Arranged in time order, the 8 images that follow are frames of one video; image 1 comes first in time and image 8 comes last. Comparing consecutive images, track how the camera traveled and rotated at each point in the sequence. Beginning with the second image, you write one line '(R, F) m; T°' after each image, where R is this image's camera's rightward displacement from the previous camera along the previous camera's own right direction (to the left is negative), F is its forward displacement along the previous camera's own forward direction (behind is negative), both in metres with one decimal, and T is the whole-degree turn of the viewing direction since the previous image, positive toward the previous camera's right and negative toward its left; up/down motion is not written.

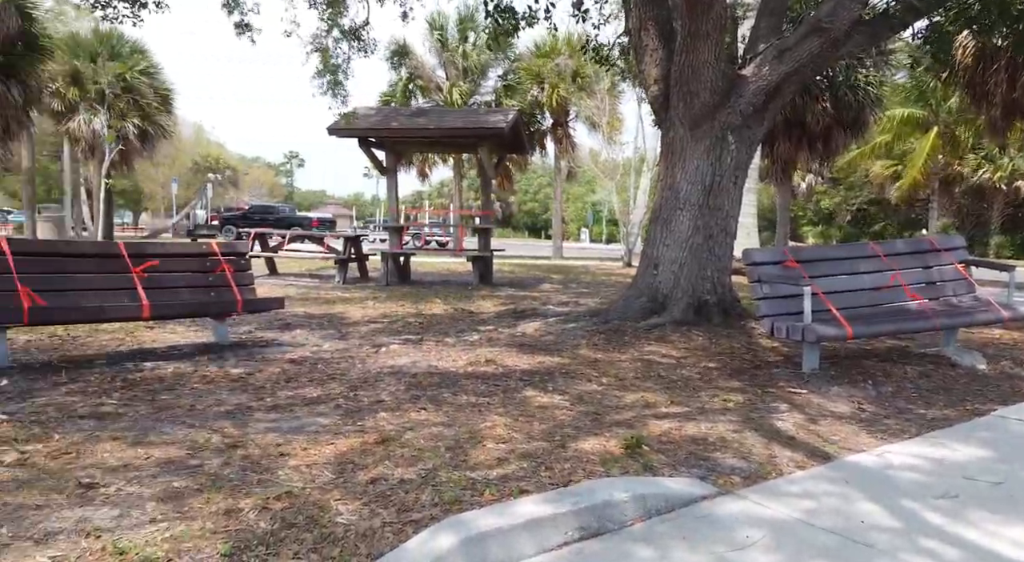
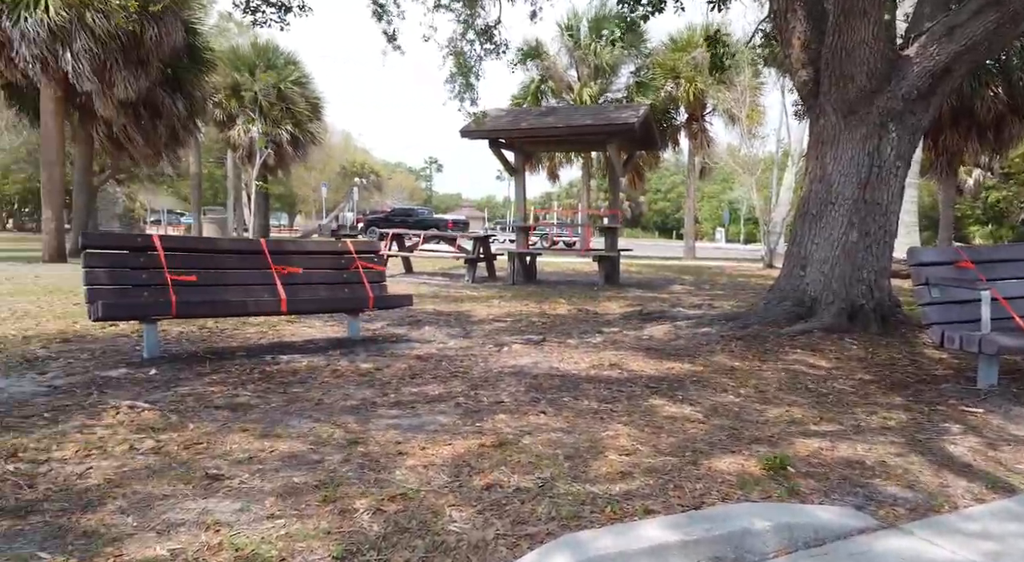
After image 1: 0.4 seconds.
(0.0, +0.2) m; -9°
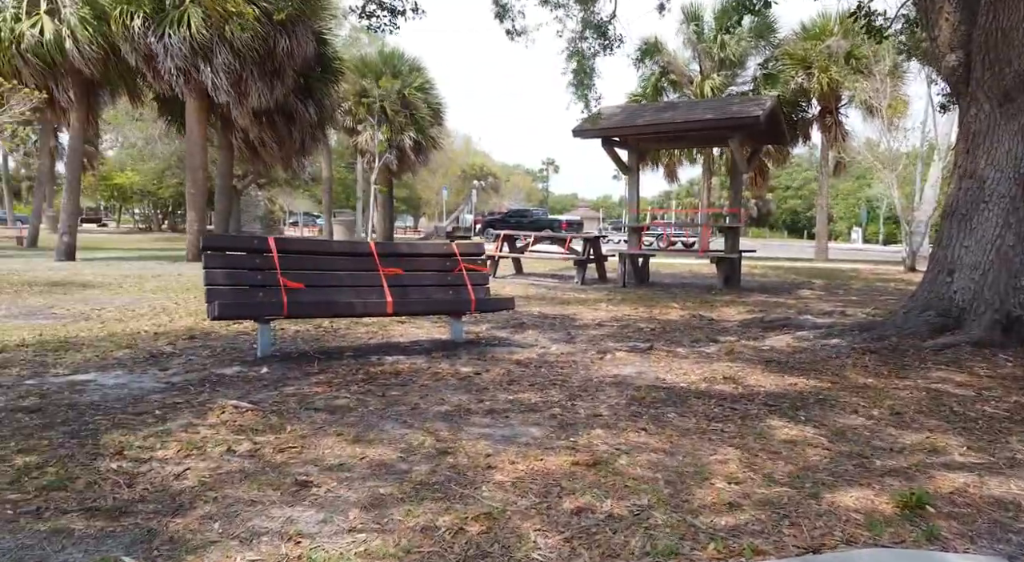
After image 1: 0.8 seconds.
(+0.1, +0.2) m; -9°
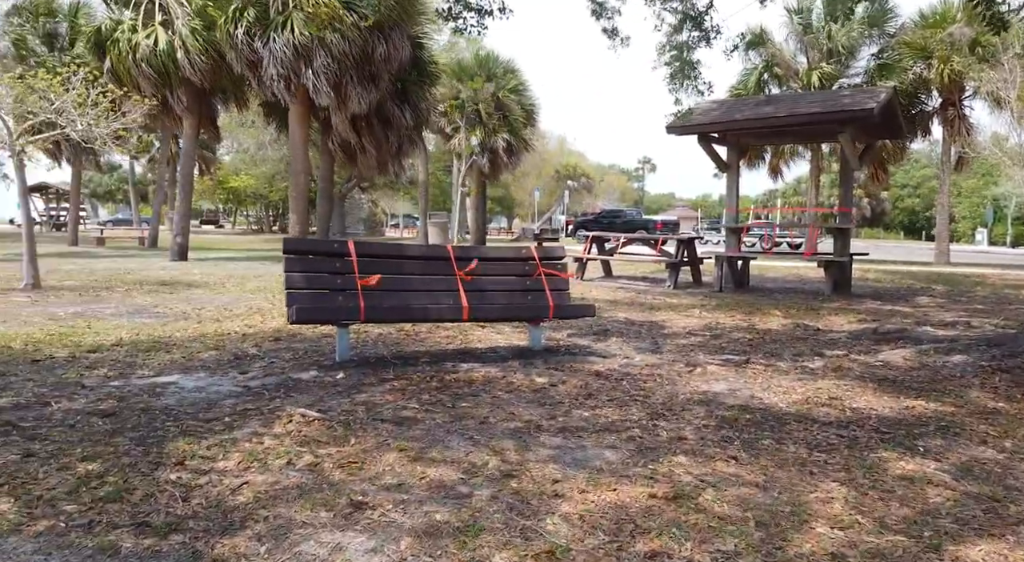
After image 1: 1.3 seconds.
(+0.1, +0.3) m; -7°
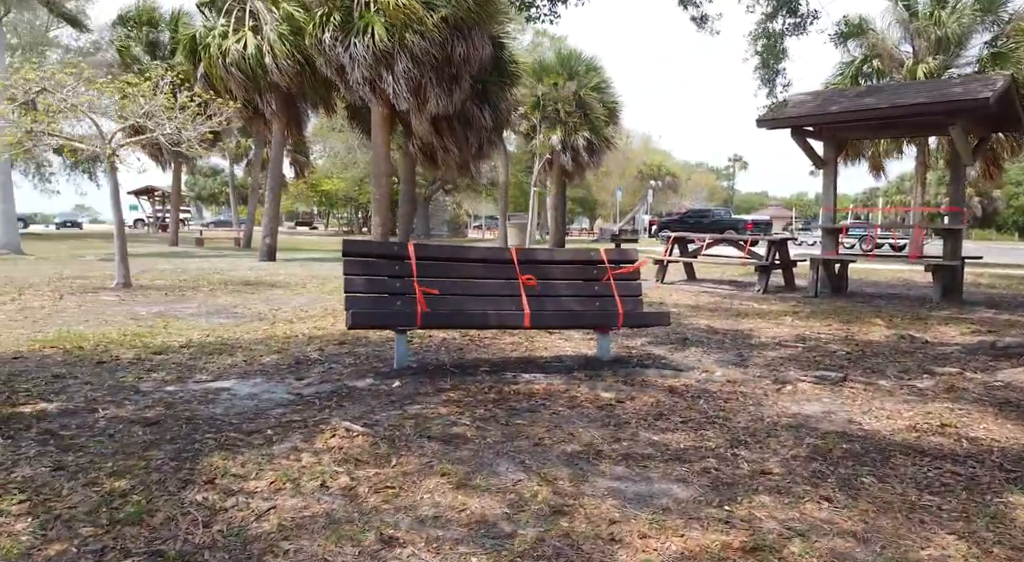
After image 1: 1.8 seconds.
(+0.1, +0.4) m; -6°
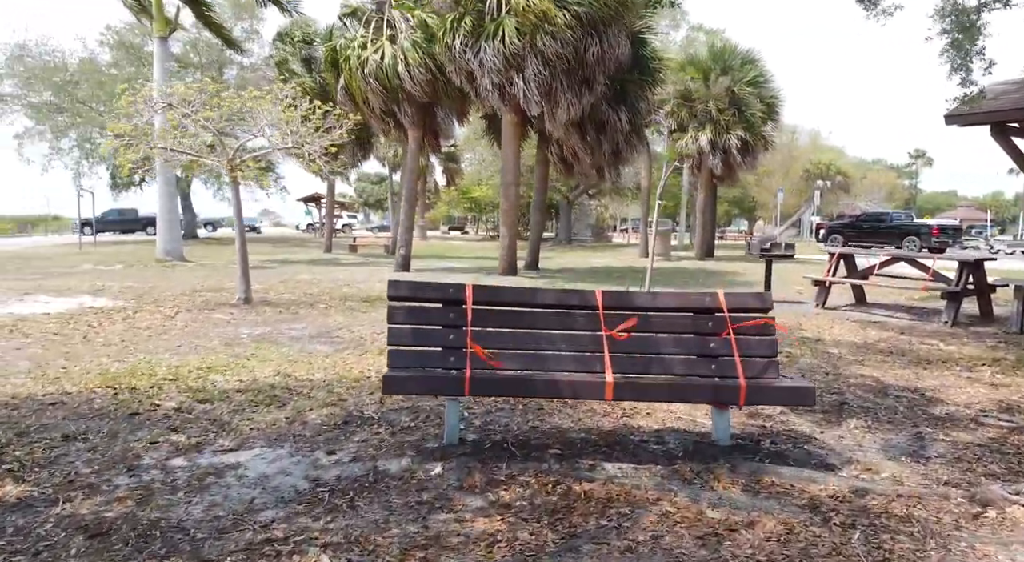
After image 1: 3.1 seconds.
(+0.3, +1.1) m; -11°
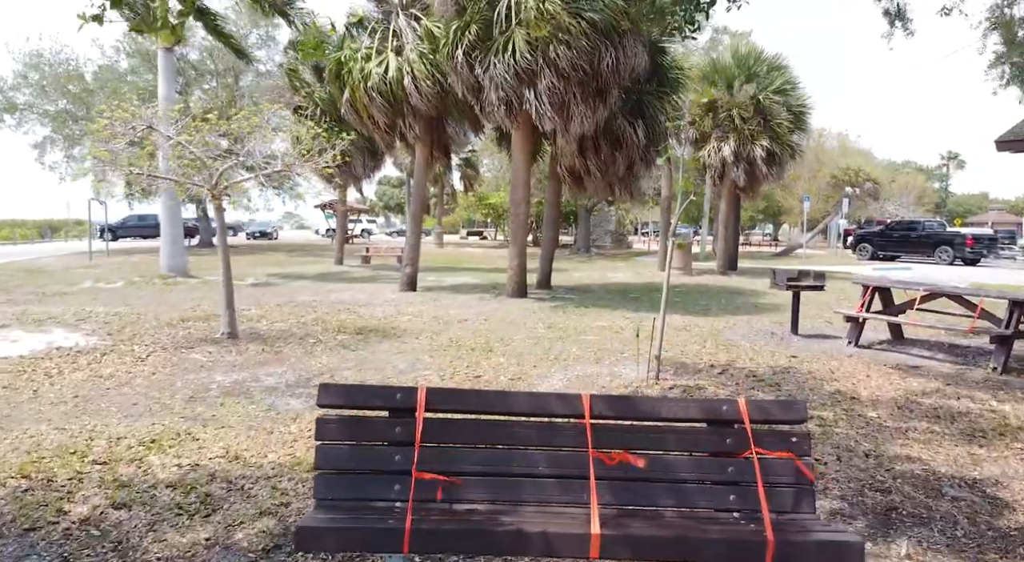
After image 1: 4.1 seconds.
(+0.2, +0.8) m; -2°
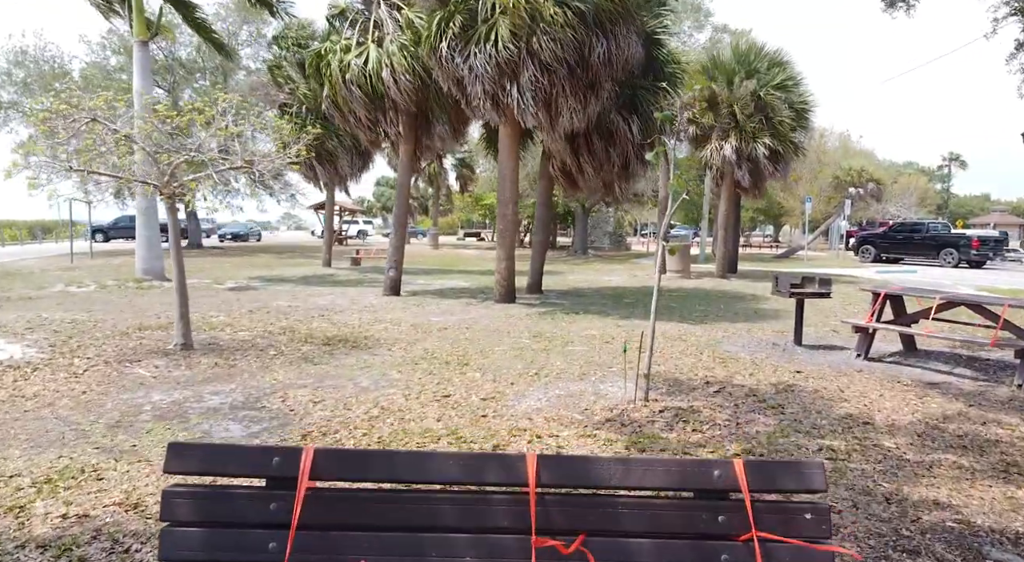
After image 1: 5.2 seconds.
(+0.2, +0.8) m; 0°
